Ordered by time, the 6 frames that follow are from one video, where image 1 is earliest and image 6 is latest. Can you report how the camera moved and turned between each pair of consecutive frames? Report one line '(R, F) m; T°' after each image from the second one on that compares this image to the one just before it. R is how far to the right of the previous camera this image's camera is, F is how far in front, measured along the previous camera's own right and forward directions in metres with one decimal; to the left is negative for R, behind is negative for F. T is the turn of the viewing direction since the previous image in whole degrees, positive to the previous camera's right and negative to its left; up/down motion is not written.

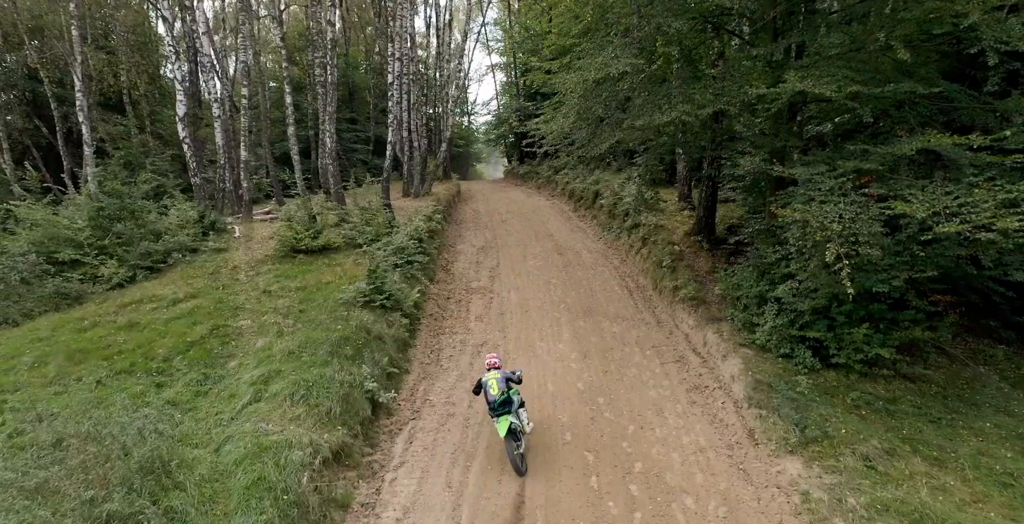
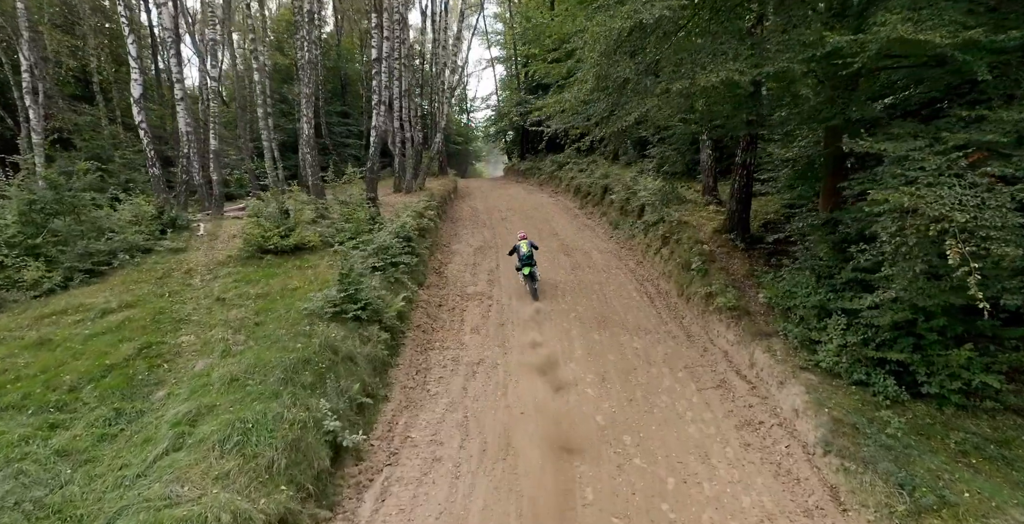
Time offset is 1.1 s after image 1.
(0.0, +2.3) m; 0°
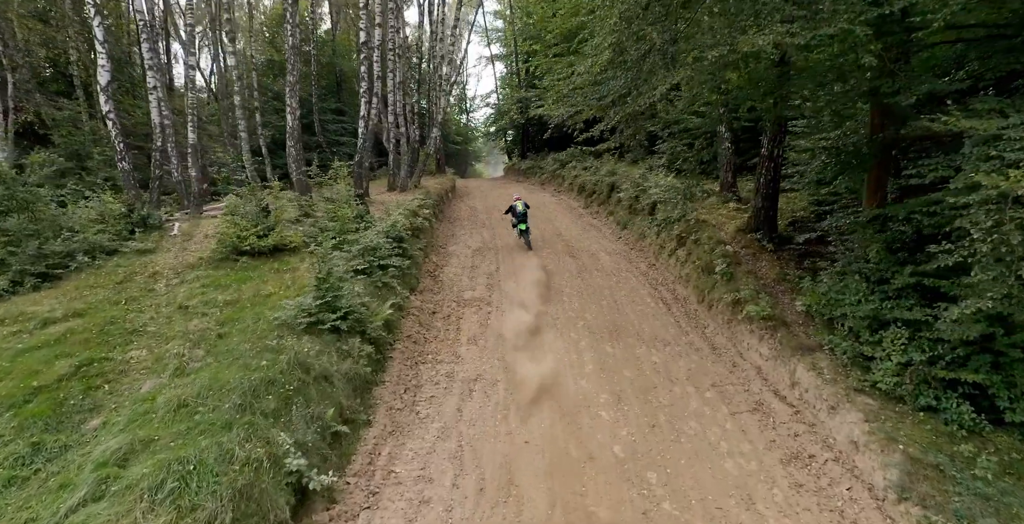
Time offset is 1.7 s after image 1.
(0.0, +1.4) m; 0°
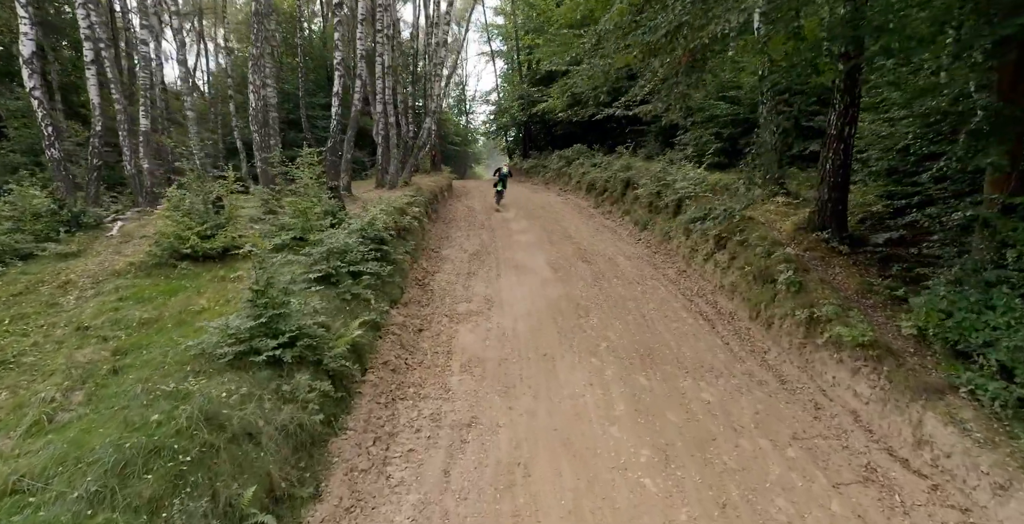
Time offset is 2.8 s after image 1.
(-0.1, +2.5) m; 0°
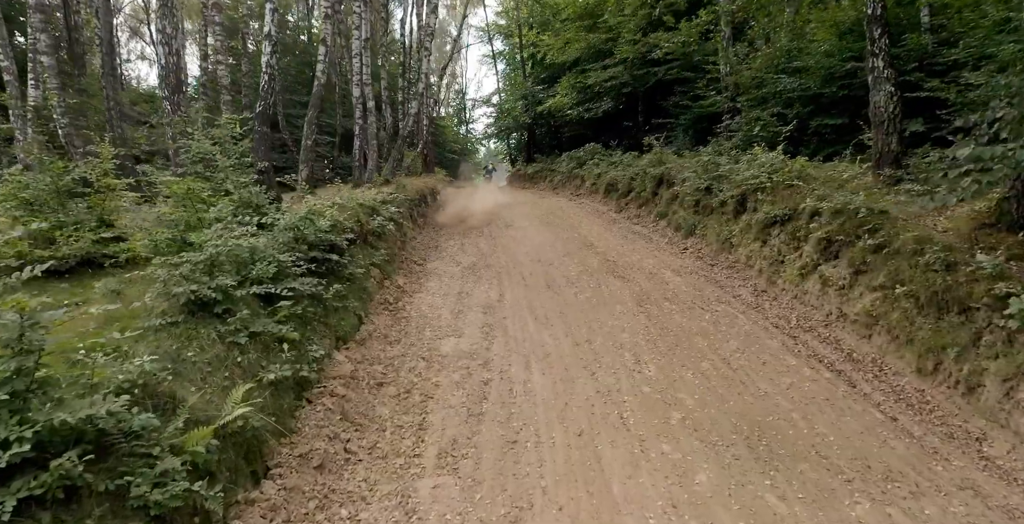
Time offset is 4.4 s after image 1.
(-0.1, +3.9) m; 0°
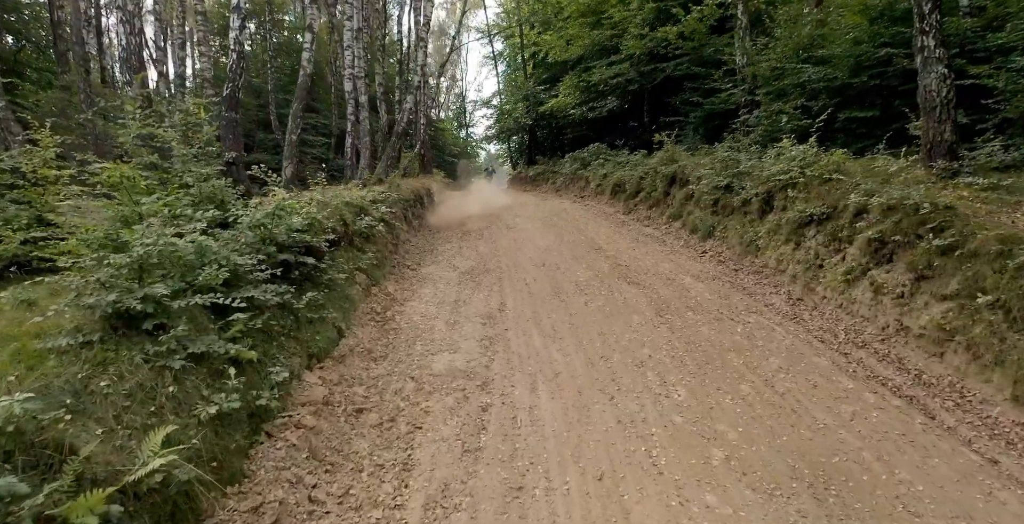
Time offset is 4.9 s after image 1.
(0.0, +1.1) m; 0°
